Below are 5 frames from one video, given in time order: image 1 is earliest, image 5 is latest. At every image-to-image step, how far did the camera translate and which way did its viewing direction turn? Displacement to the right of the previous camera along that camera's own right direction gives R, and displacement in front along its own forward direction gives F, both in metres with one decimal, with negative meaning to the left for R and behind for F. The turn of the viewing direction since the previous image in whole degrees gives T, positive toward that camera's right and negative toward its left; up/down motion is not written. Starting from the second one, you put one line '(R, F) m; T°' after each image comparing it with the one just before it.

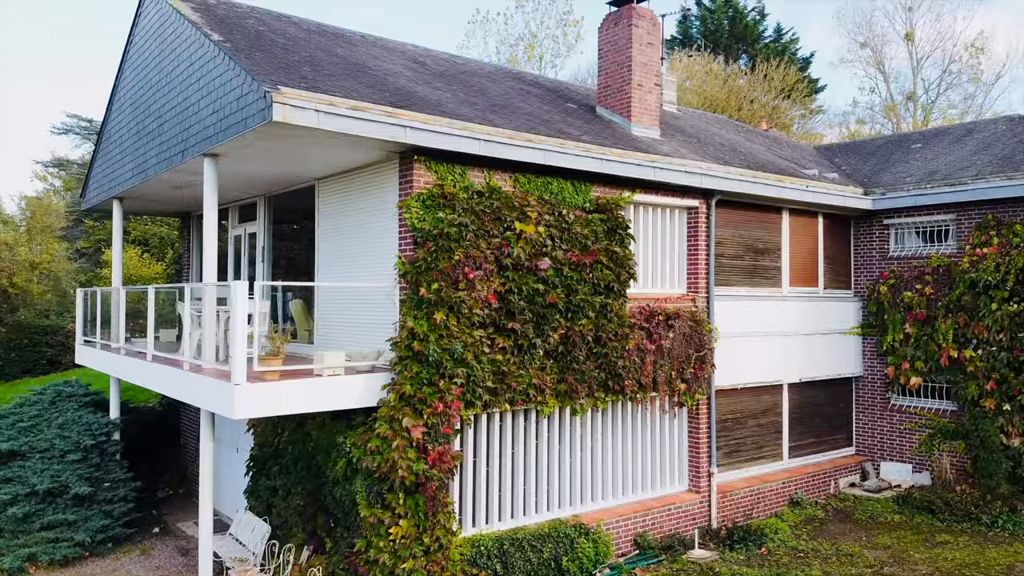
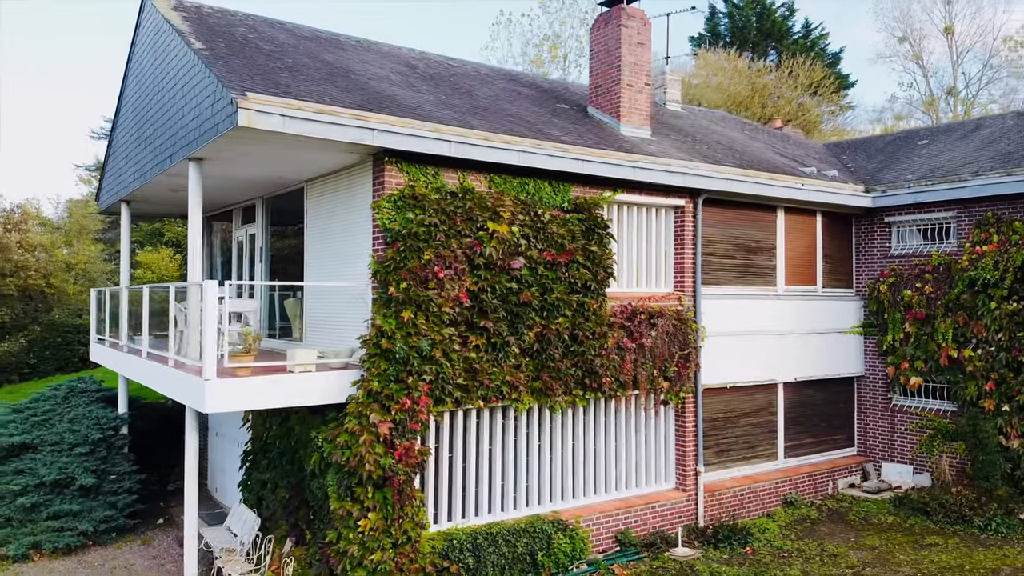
(+0.6, -0.1) m; -3°
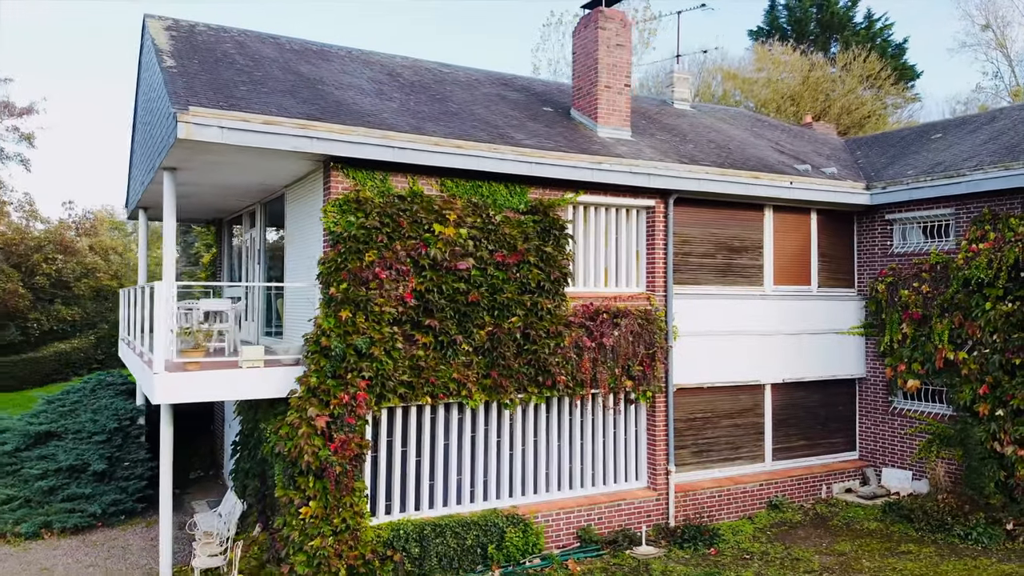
(+1.3, -0.1) m; -6°
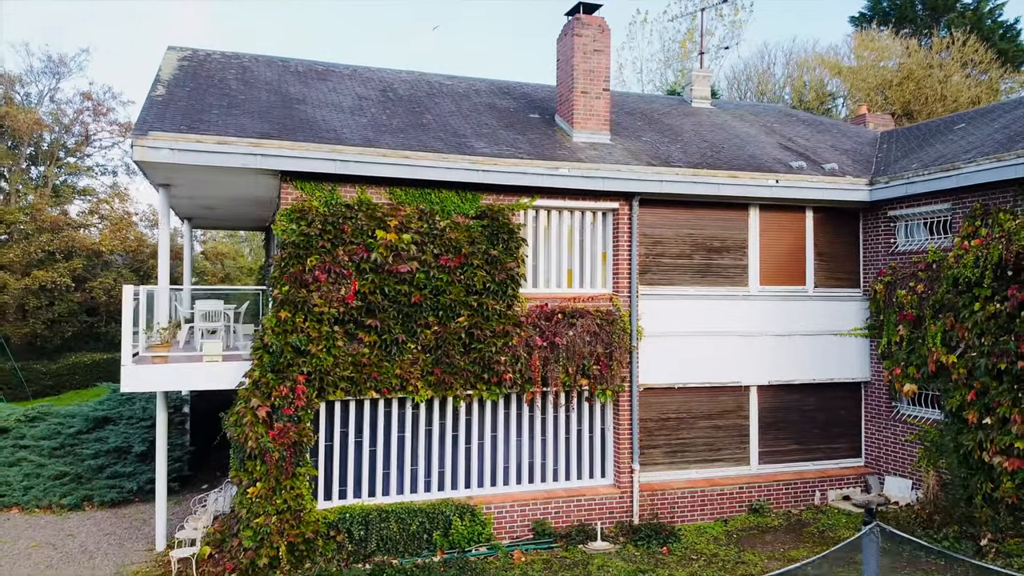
(+1.9, -0.3) m; -9°
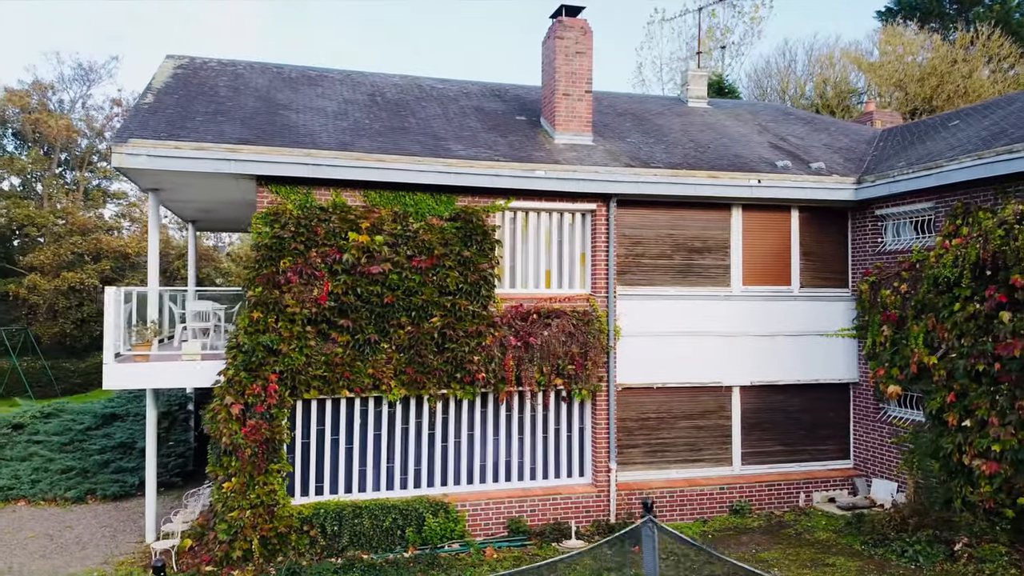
(+0.7, -0.1) m; -2°
